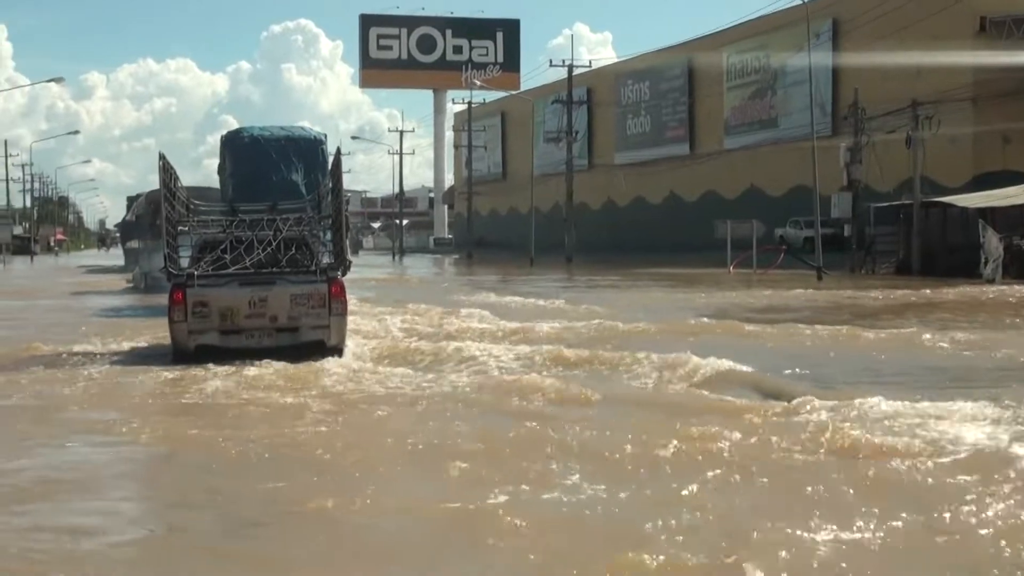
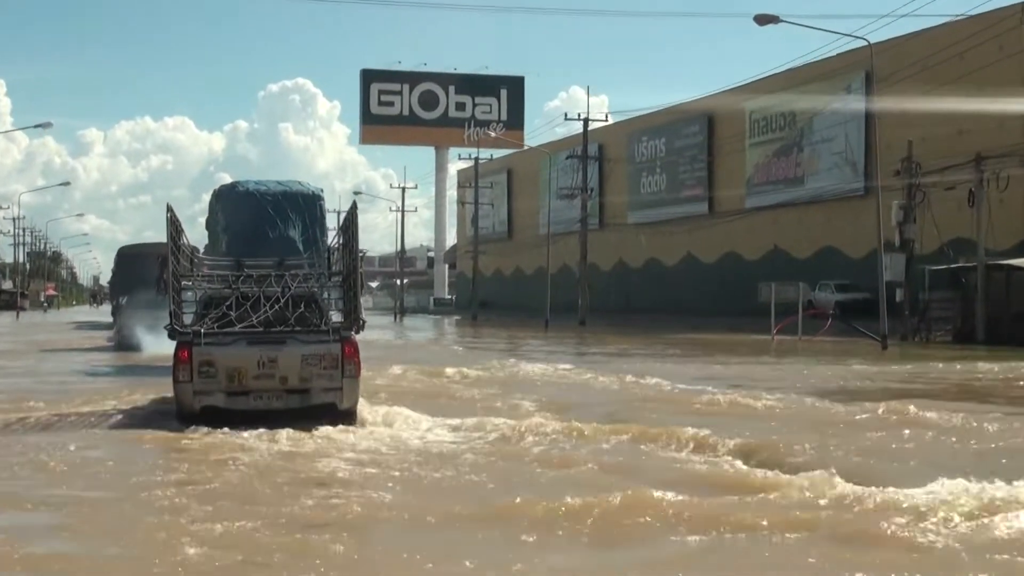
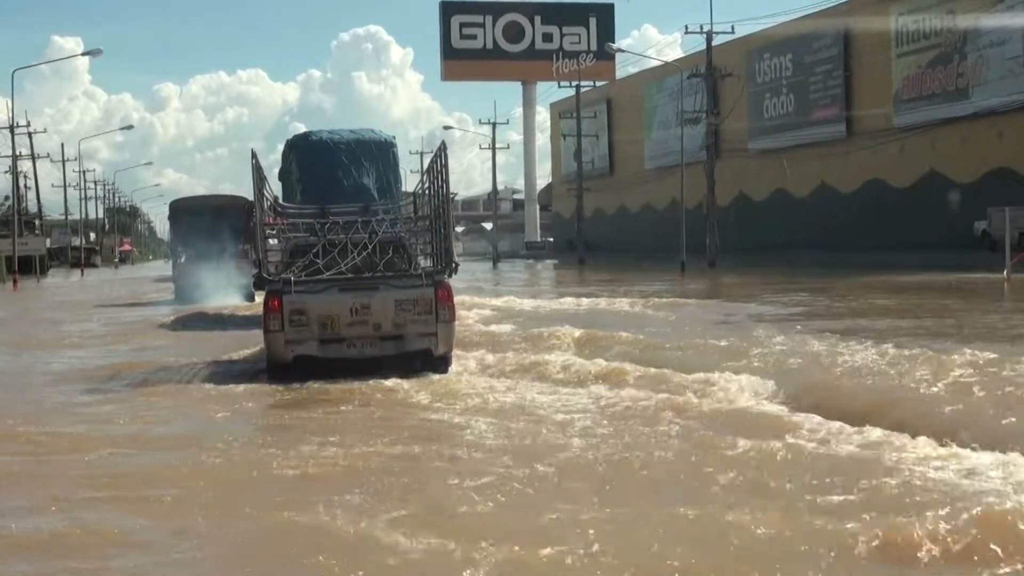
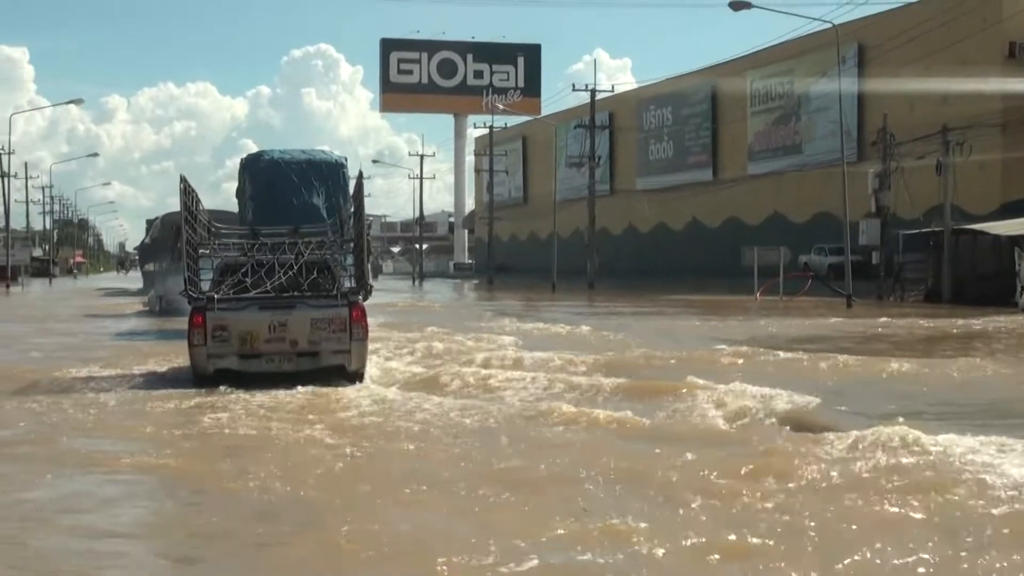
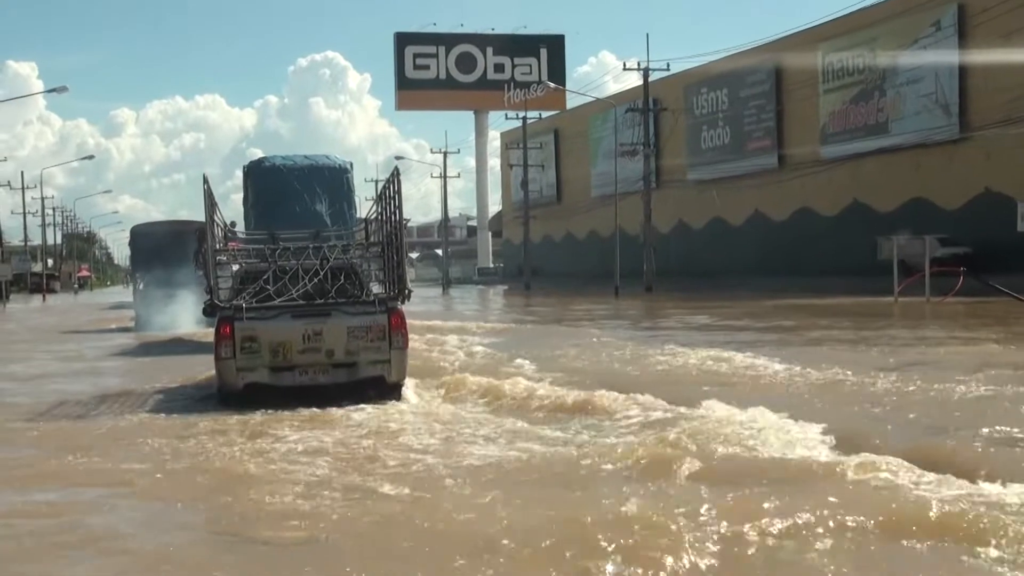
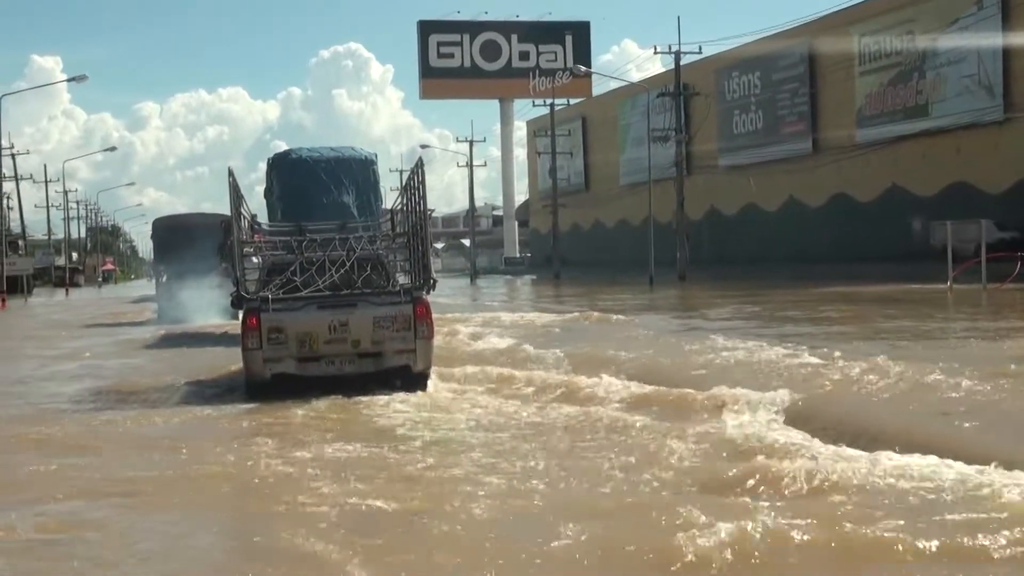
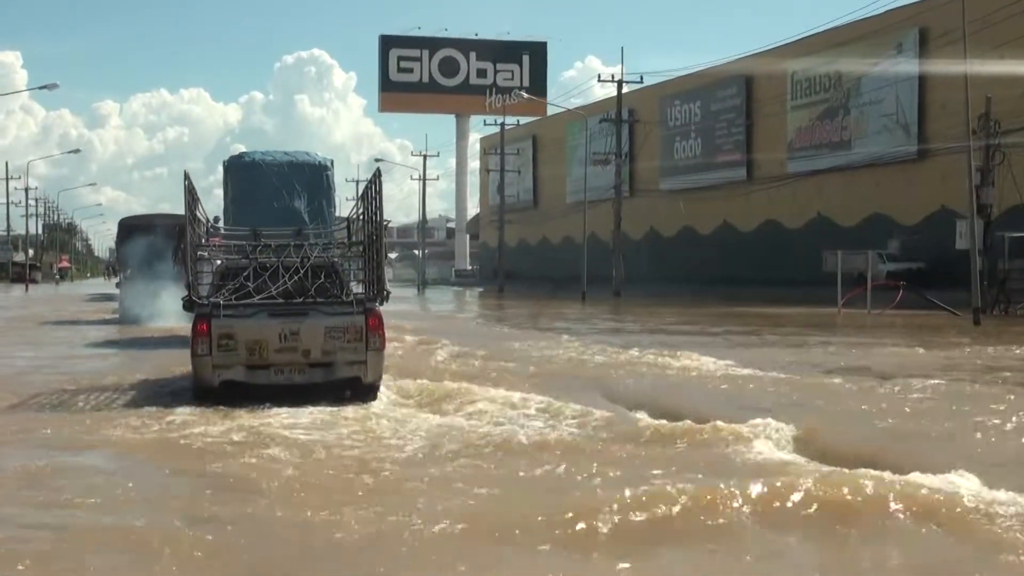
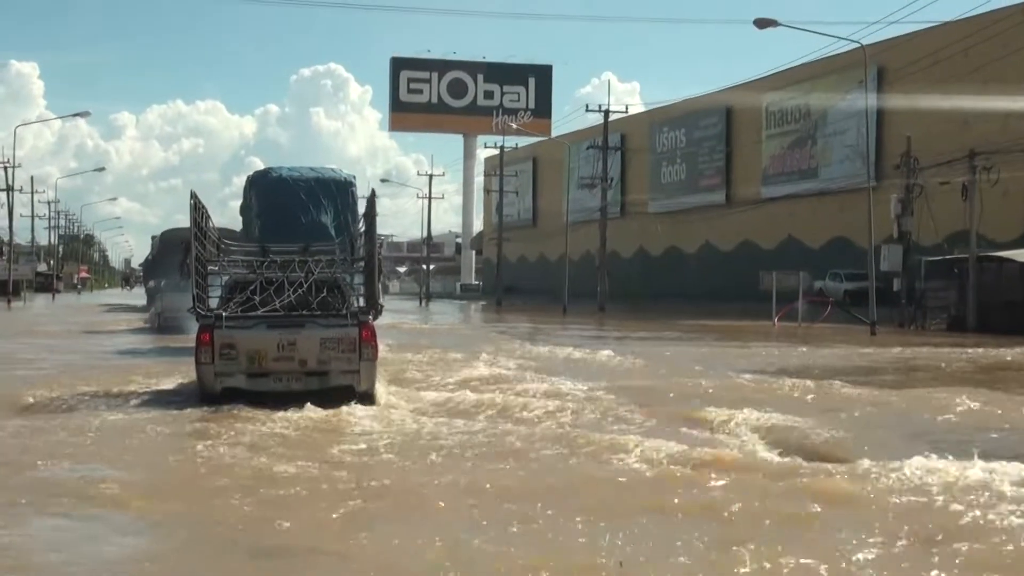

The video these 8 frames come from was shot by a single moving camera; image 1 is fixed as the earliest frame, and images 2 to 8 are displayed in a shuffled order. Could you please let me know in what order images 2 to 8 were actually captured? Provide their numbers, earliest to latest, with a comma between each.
4, 8, 2, 7, 5, 6, 3
